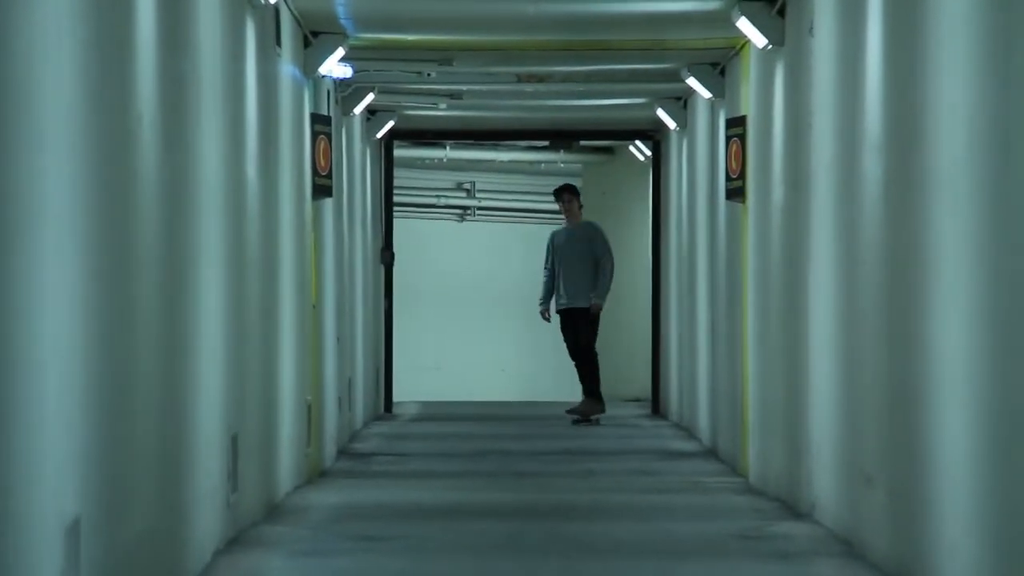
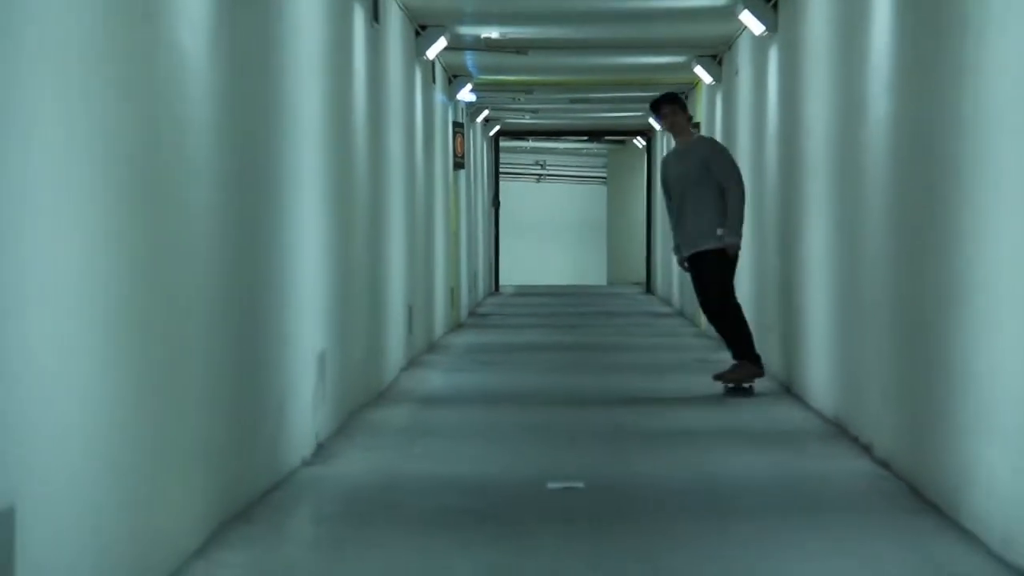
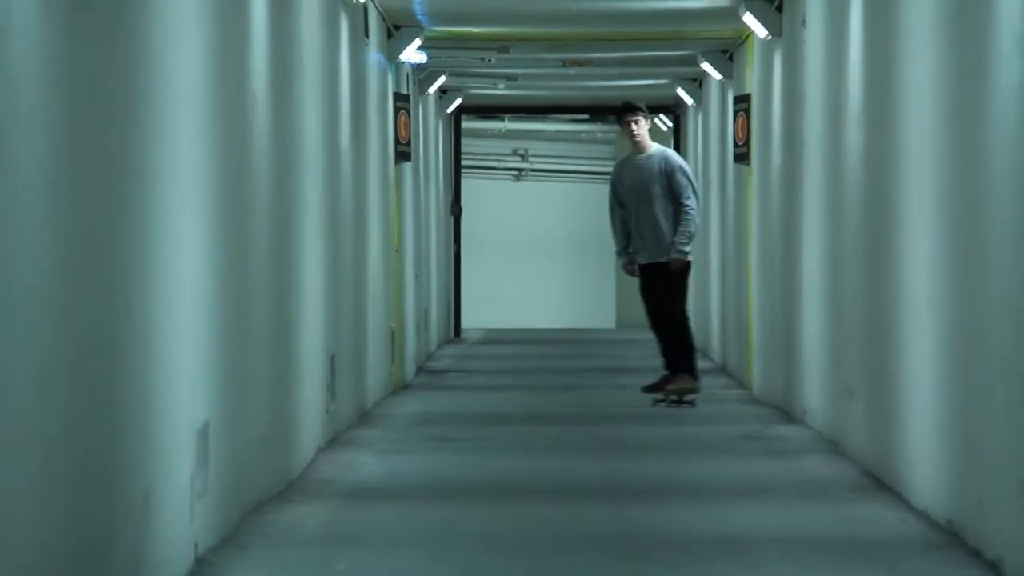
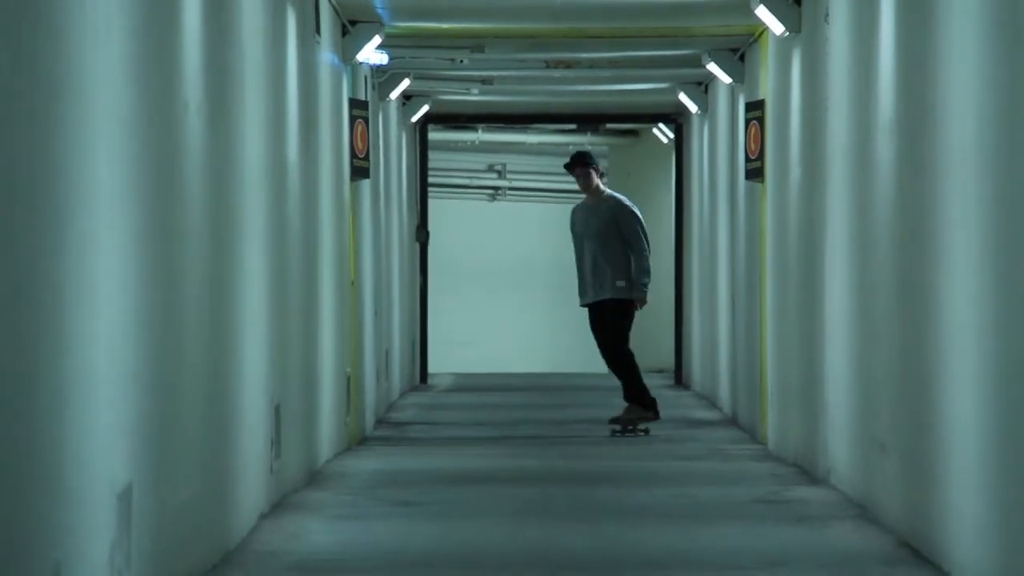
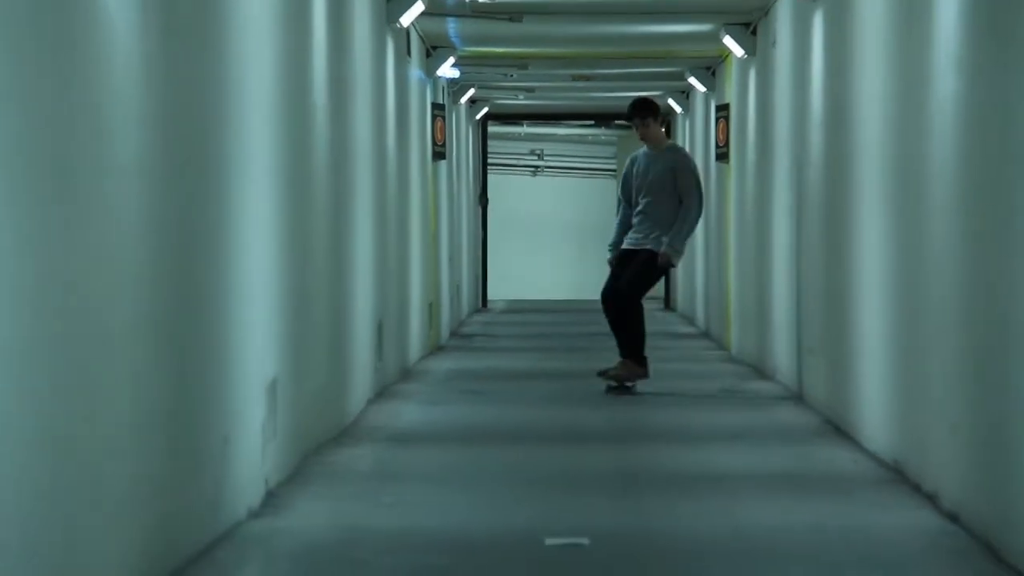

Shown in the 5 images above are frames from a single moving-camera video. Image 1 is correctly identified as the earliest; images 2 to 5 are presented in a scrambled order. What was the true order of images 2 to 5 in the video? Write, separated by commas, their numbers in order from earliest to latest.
4, 3, 5, 2
